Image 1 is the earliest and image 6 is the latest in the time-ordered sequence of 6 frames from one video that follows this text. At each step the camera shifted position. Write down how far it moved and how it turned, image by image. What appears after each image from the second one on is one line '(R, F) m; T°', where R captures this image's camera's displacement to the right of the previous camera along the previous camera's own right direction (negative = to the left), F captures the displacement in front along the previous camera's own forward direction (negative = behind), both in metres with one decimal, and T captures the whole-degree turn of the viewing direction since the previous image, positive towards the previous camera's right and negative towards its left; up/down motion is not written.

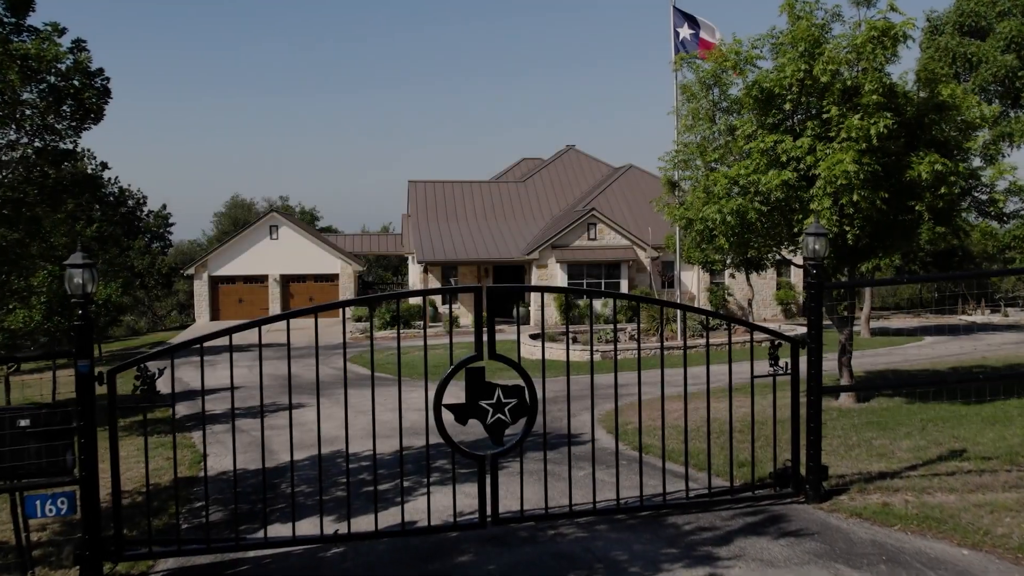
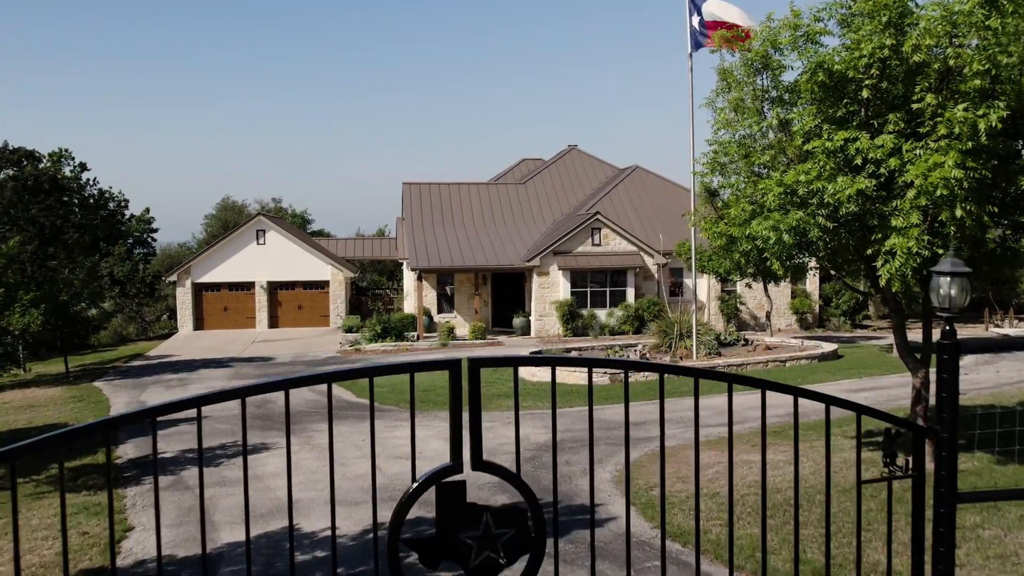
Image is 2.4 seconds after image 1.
(0.0, +1.9) m; 0°
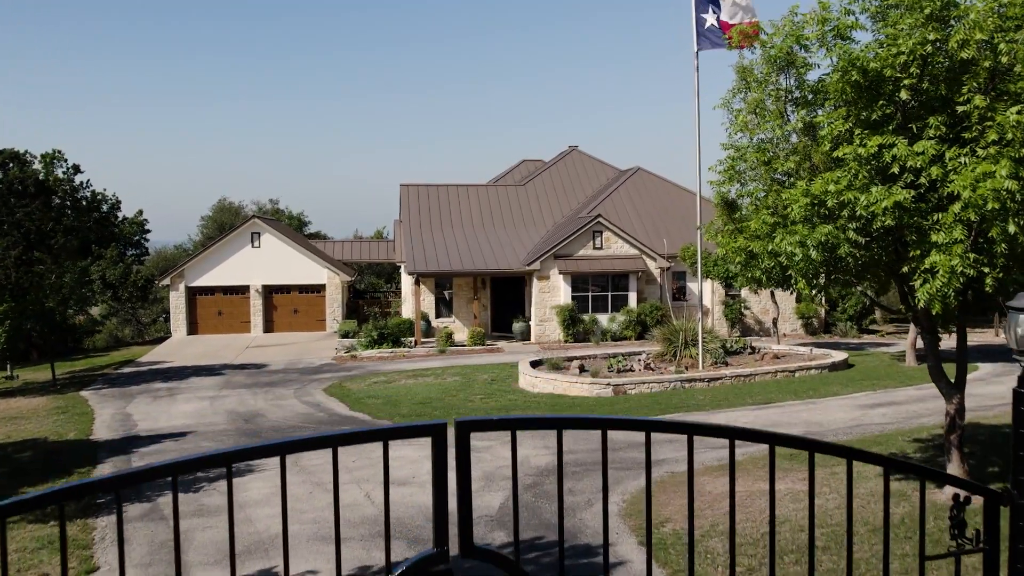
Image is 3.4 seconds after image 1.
(0.0, +0.7) m; 0°
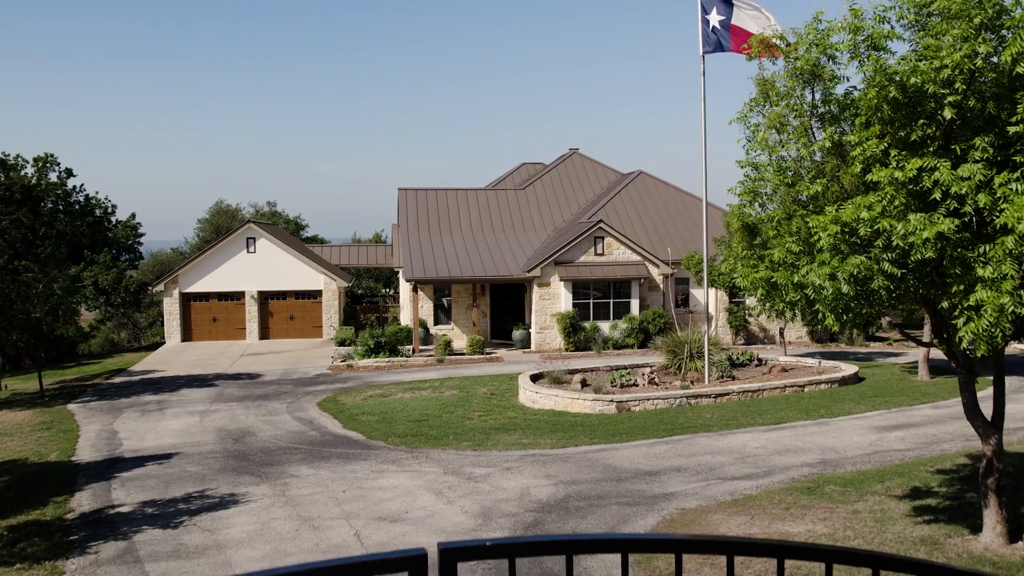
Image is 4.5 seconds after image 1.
(0.0, +0.6) m; 0°
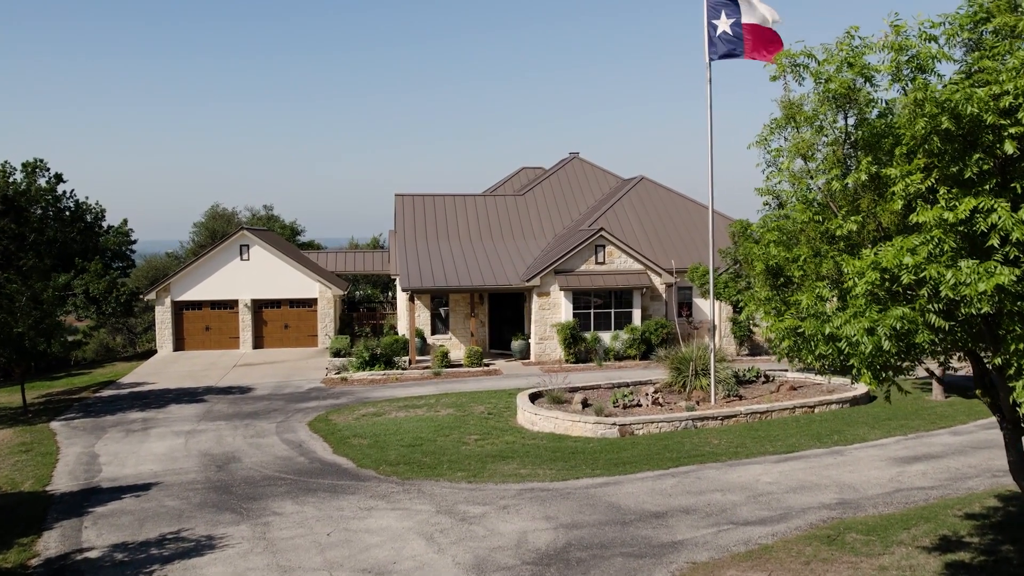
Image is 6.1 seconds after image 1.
(0.0, +0.7) m; 0°
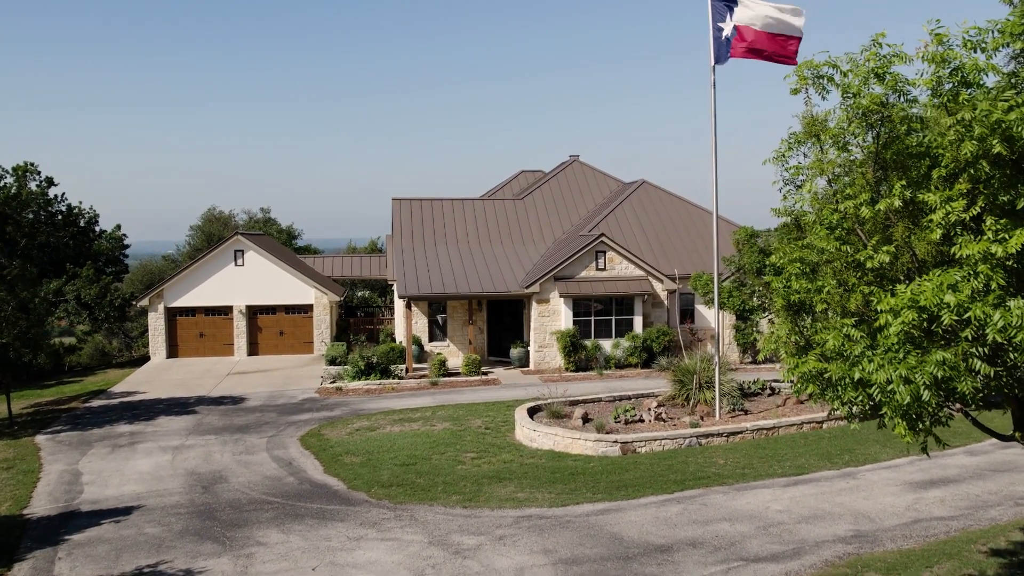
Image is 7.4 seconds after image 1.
(0.0, +0.6) m; 0°
